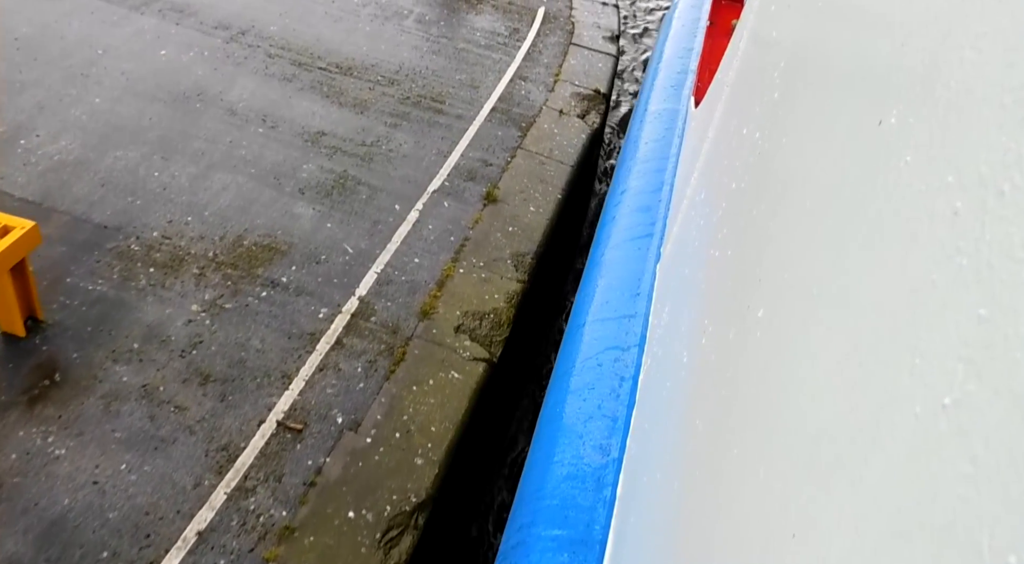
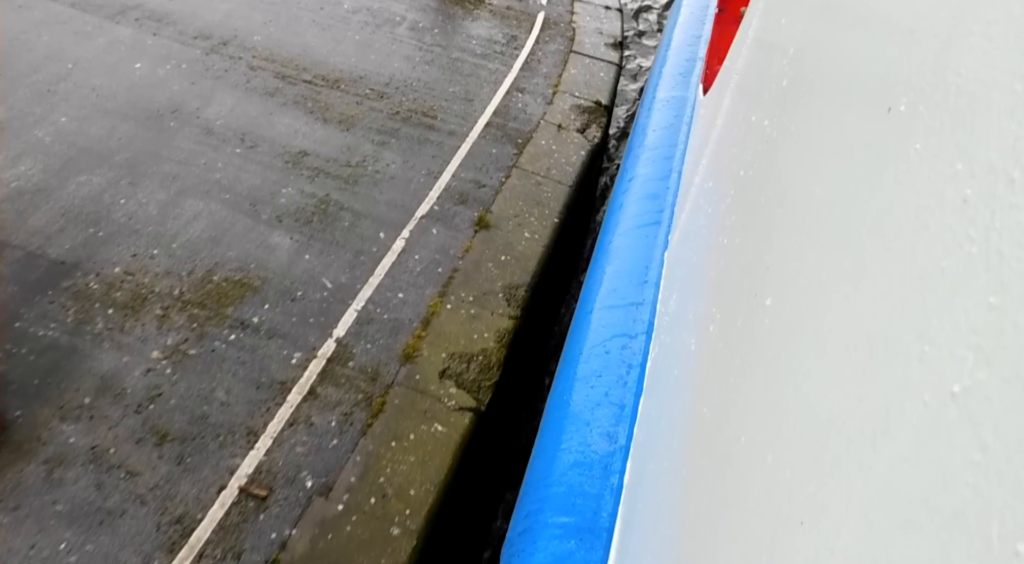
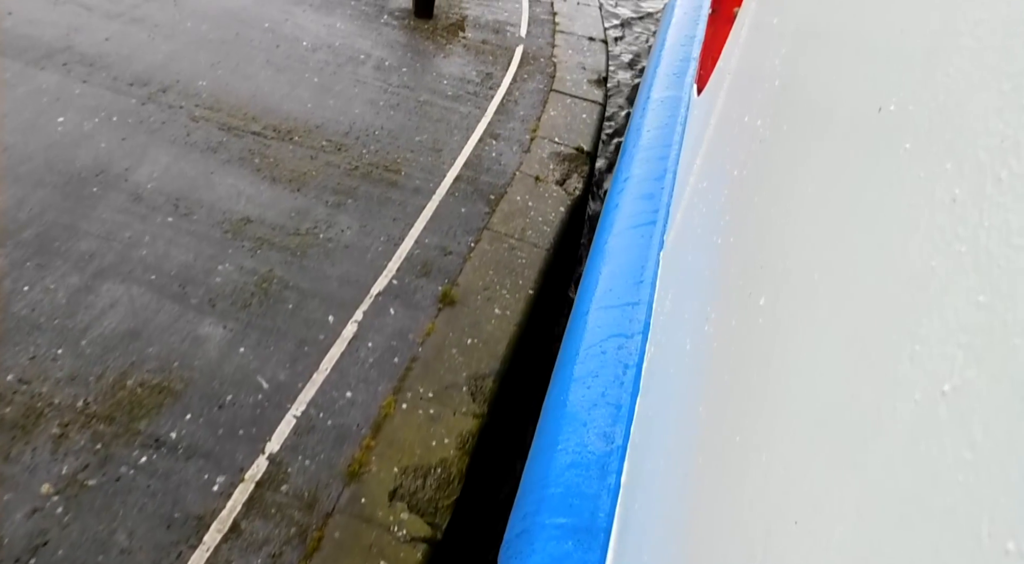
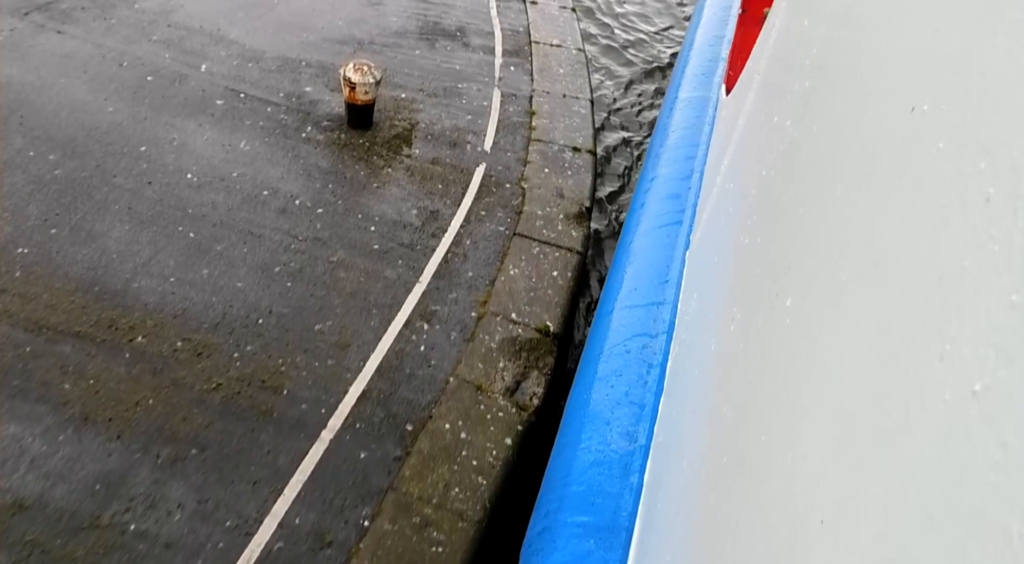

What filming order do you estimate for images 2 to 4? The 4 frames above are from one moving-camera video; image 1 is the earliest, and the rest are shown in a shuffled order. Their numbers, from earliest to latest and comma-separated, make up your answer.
2, 3, 4
